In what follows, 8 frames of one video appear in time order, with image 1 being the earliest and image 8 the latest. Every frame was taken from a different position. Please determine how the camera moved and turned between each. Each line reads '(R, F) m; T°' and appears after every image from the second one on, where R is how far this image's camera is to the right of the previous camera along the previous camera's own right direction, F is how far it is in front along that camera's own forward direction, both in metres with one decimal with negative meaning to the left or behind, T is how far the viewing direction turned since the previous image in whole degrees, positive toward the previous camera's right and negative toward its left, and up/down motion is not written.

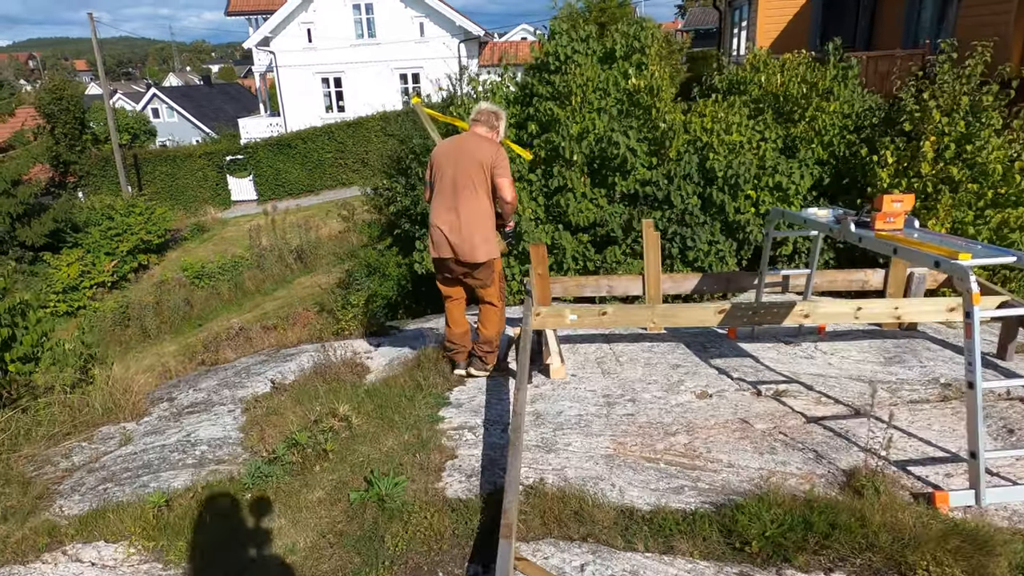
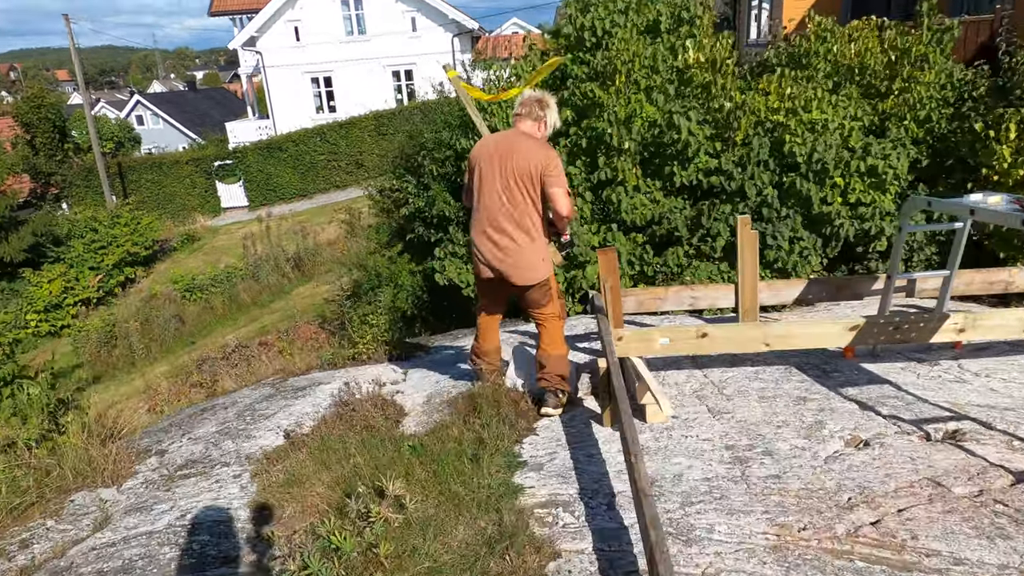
(-0.5, +1.2) m; +1°
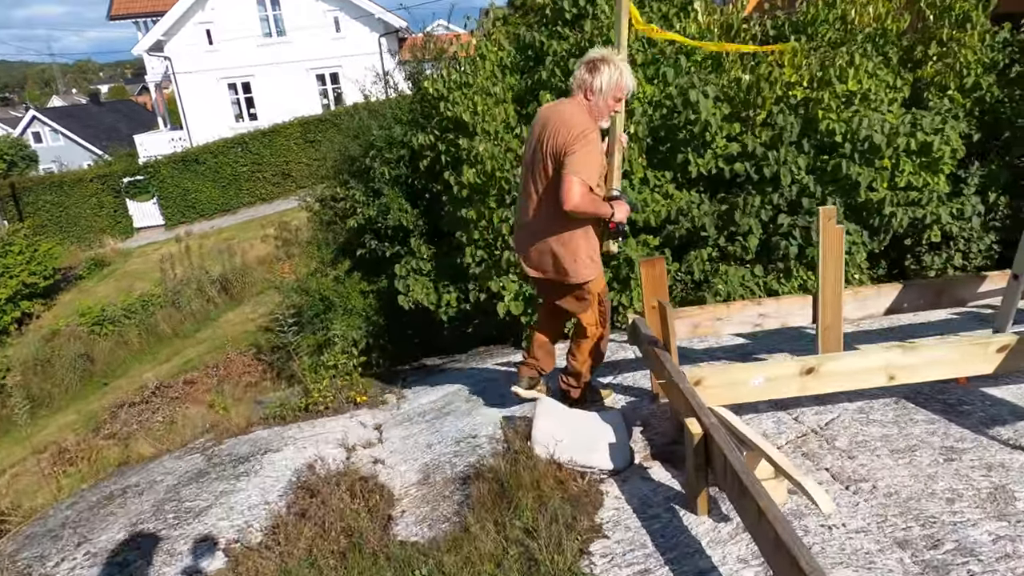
(-0.5, +1.3) m; +6°
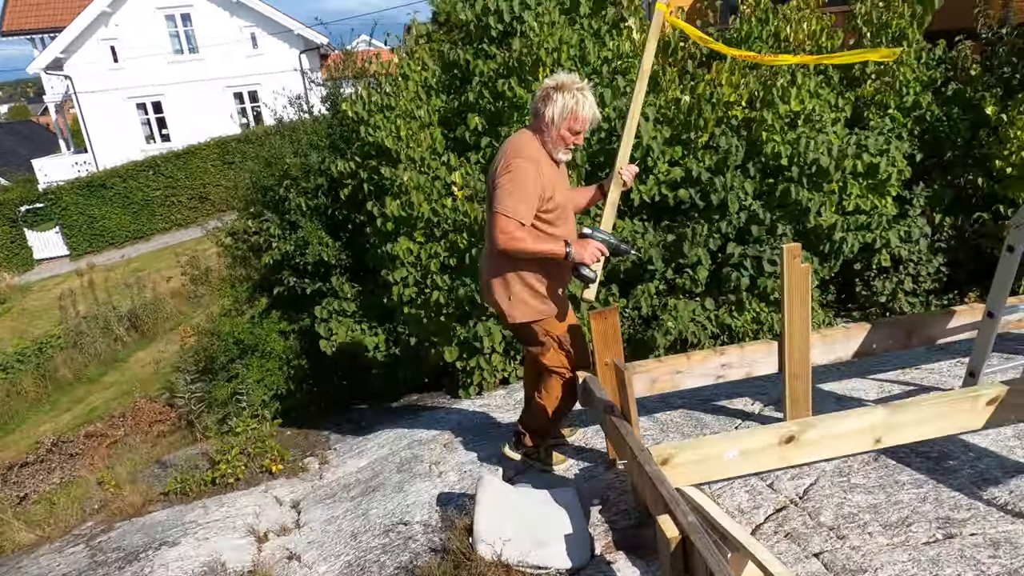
(0.0, +0.5) m; +6°
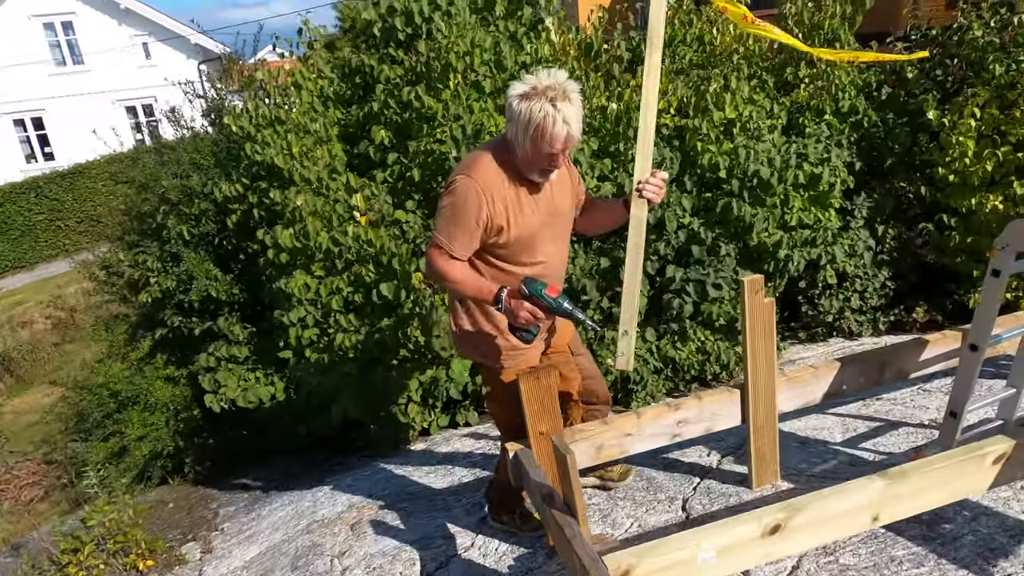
(+0.1, +0.7) m; +6°
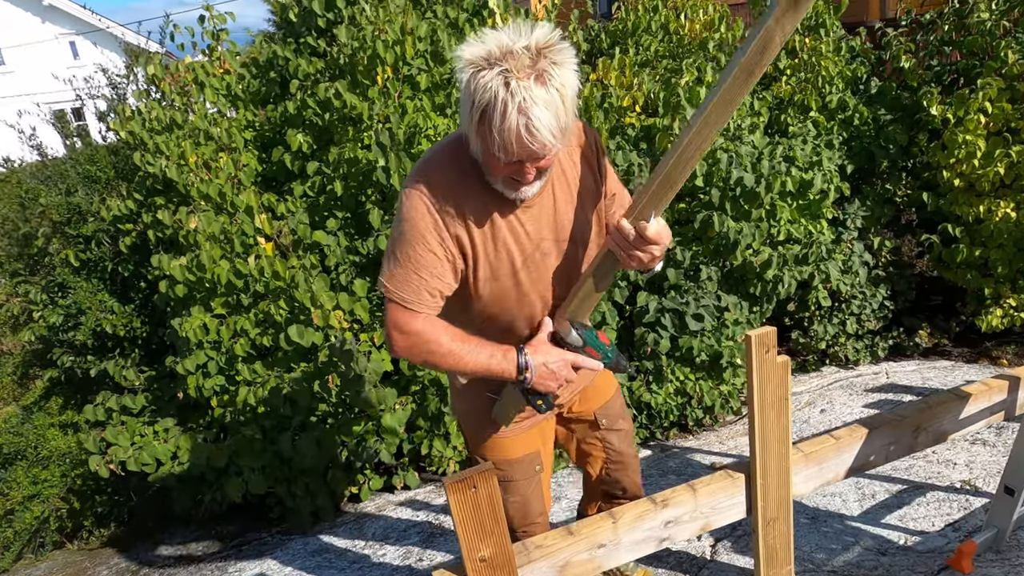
(+0.1, +0.8) m; +3°
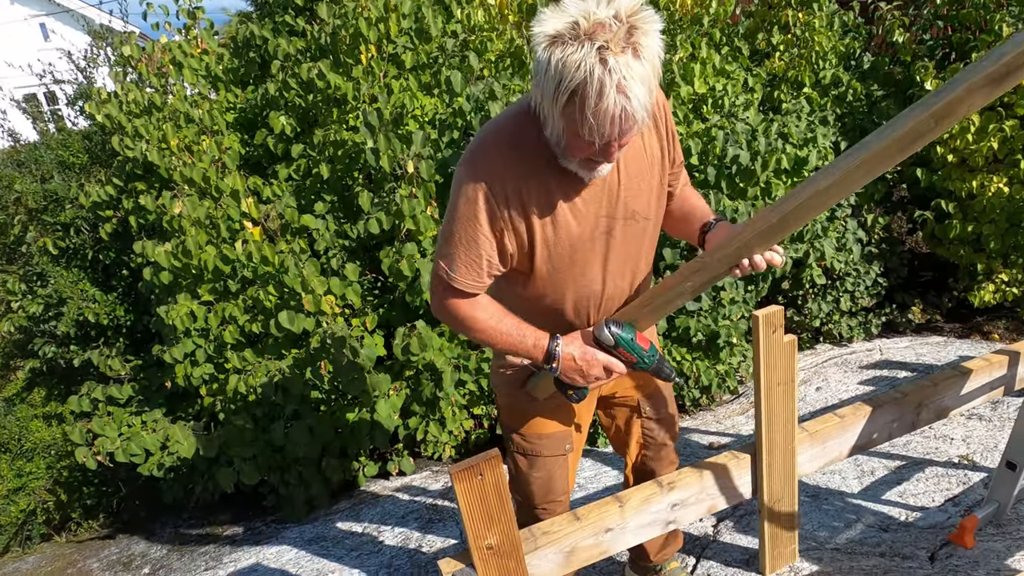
(-0.1, +0.1) m; +1°
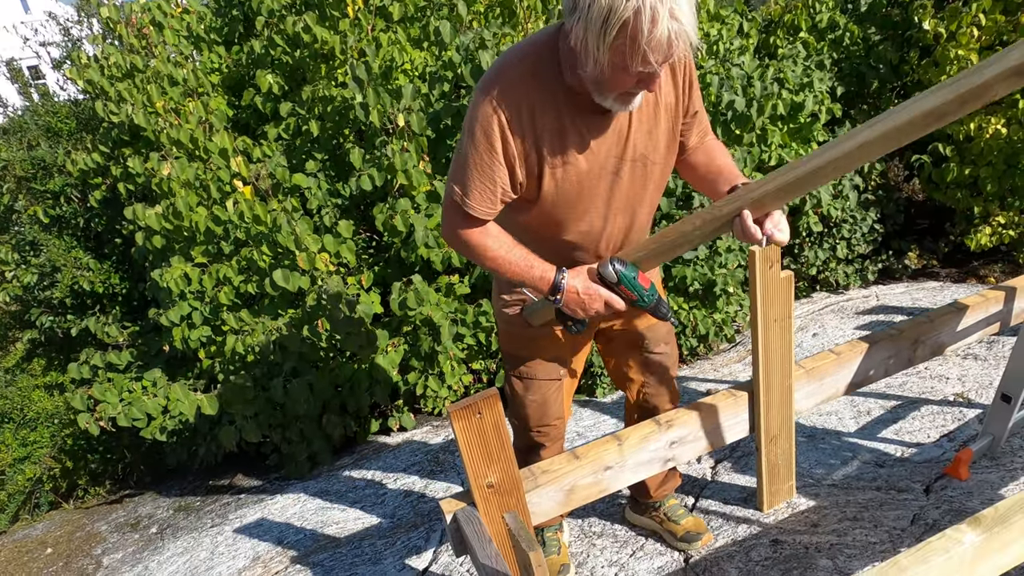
(0.0, 0.0) m; 0°
